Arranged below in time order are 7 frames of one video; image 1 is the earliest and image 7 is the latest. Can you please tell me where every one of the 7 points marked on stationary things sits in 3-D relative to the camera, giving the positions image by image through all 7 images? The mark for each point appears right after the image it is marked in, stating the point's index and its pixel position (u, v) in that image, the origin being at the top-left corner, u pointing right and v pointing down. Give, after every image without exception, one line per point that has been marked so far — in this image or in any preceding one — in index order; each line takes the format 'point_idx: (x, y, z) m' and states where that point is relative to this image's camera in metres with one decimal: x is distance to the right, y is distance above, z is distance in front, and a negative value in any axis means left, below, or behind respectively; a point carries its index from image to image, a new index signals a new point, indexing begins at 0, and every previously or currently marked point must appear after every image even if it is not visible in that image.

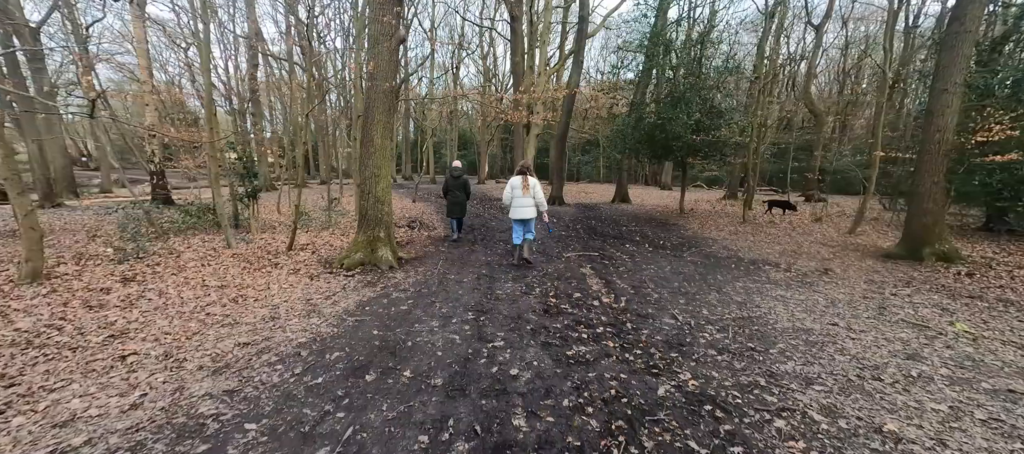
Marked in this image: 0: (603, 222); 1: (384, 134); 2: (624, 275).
0: (+3.0, +0.2, +12.7) m
1: (-1.9, +1.4, +5.7) m
2: (+1.8, -0.8, +6.1) m
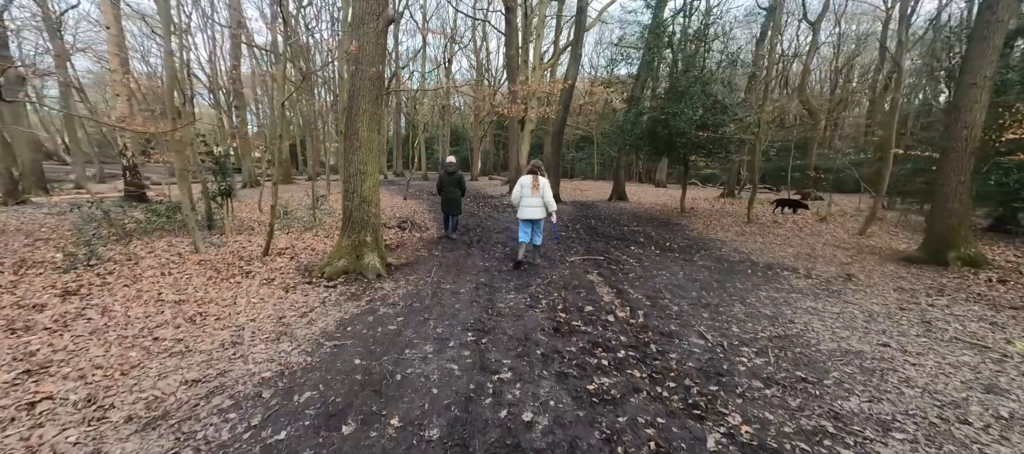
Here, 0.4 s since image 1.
0: (+2.9, +0.2, +12.2) m
1: (-1.9, +1.3, +5.1) m
2: (+1.8, -0.8, +5.6) m
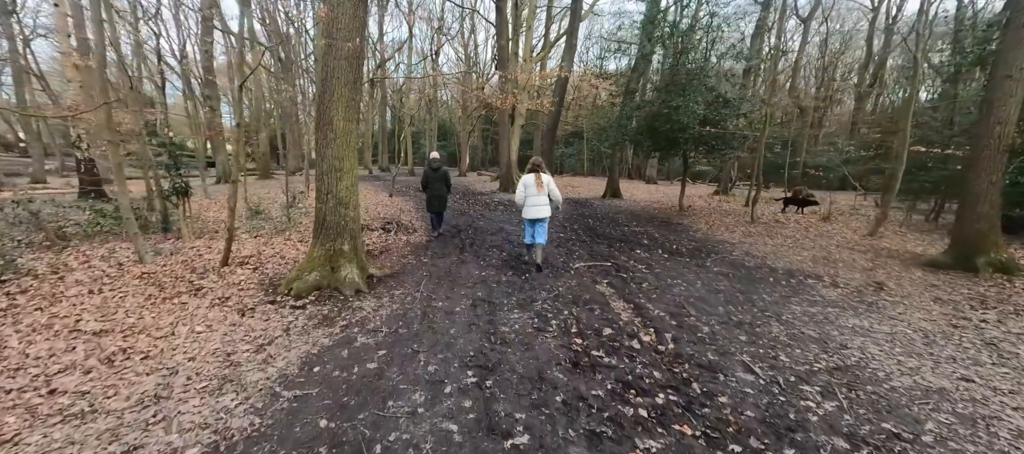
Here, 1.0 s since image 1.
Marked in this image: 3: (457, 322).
0: (+2.7, +0.2, +11.5) m
1: (-1.8, +1.2, +4.3) m
2: (+1.8, -0.9, +4.9) m
3: (-0.5, -0.9, +3.7) m
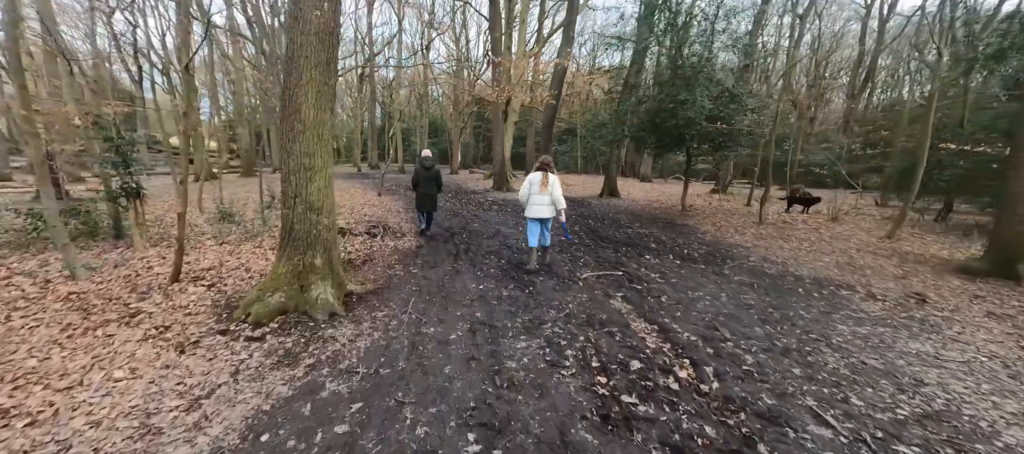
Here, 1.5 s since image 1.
0: (+2.5, +0.2, +10.9) m
1: (-1.8, +1.2, +3.6) m
2: (+1.8, -1.0, +4.3) m
3: (-0.5, -1.0, +3.0) m
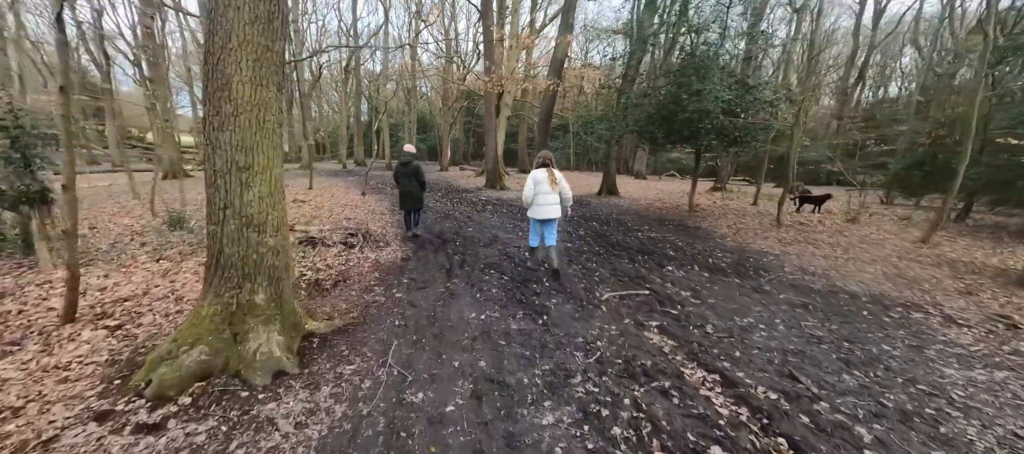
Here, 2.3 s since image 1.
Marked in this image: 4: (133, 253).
0: (+2.5, +0.1, +10.0) m
1: (-1.7, +1.0, +2.5) m
2: (+1.9, -1.1, +3.4) m
3: (-0.3, -1.2, +2.0) m
4: (-4.8, -0.3, +5.0) m
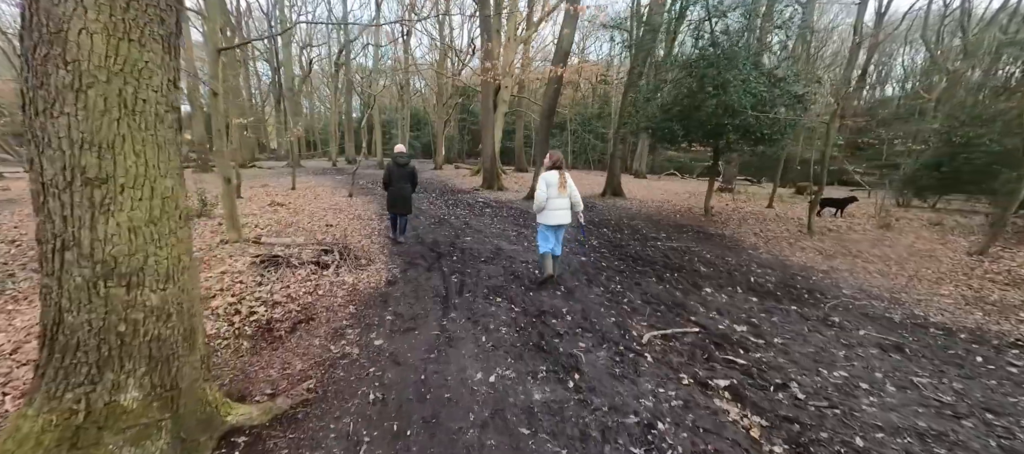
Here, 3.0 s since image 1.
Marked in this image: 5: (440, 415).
0: (+2.5, -0.1, +9.0) m
1: (-1.5, +0.8, +1.5) m
2: (+2.1, -1.3, +2.4) m
3: (-0.2, -1.4, +1.0) m
4: (-4.7, -0.4, +3.9) m
5: (-0.4, -1.1, +2.4) m
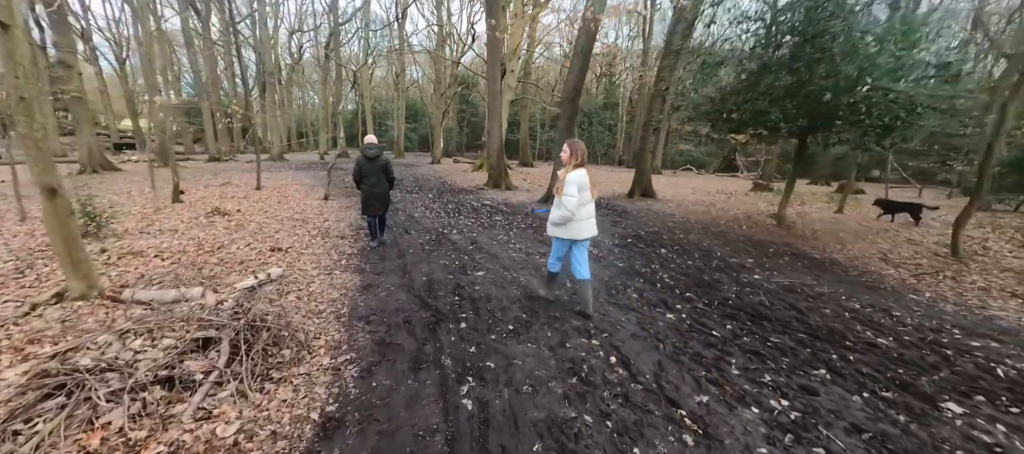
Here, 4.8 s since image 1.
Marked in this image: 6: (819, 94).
0: (+3.0, -0.4, +6.5) m
1: (-1.0, +0.3, -1.1) m
2: (+2.5, -1.8, -0.1) m
3: (+0.3, -1.9, -1.5) m
4: (-4.3, -0.9, +1.3) m
5: (0.0, -1.6, -0.2) m
6: (+5.2, +2.4, +7.0) m
